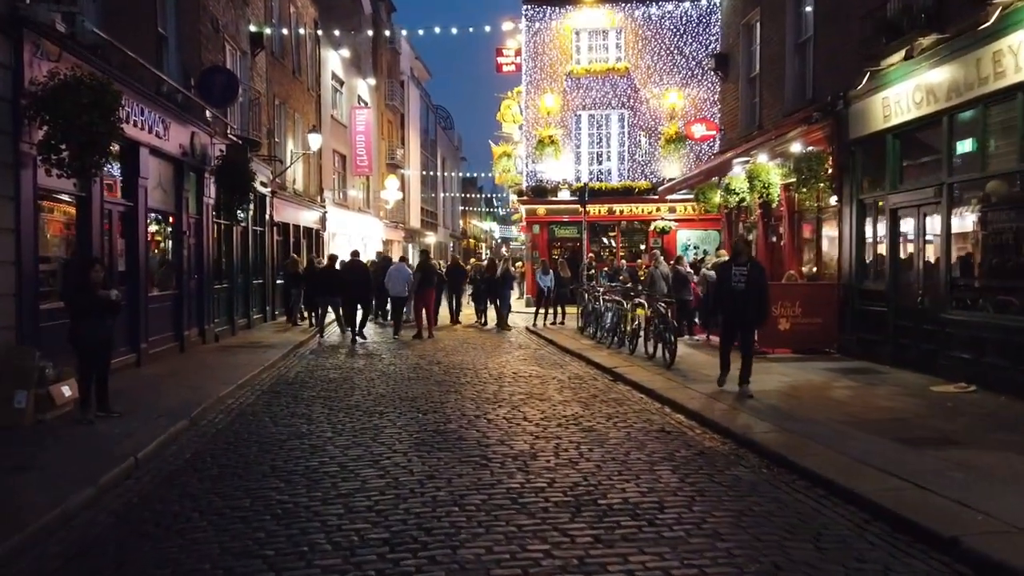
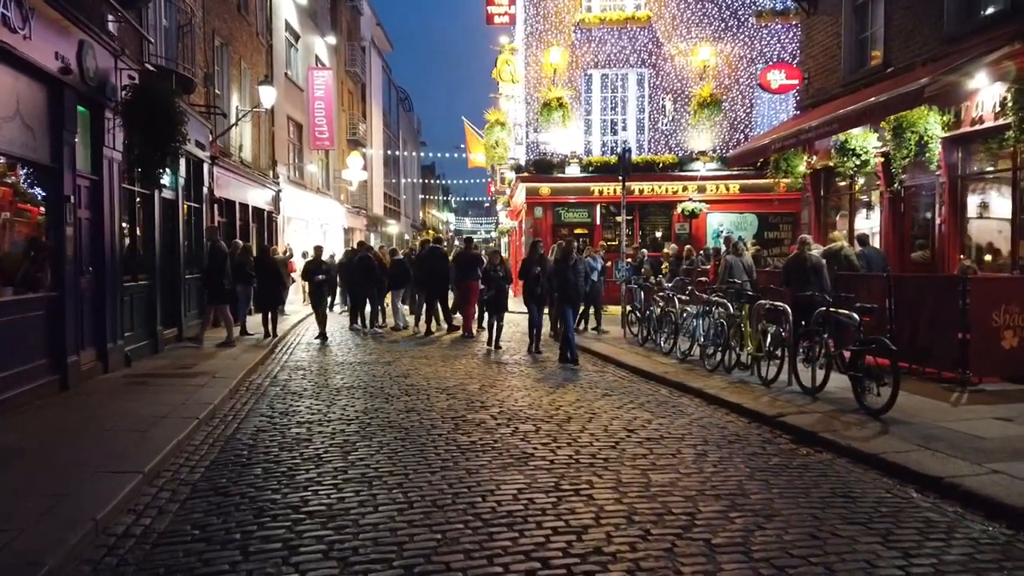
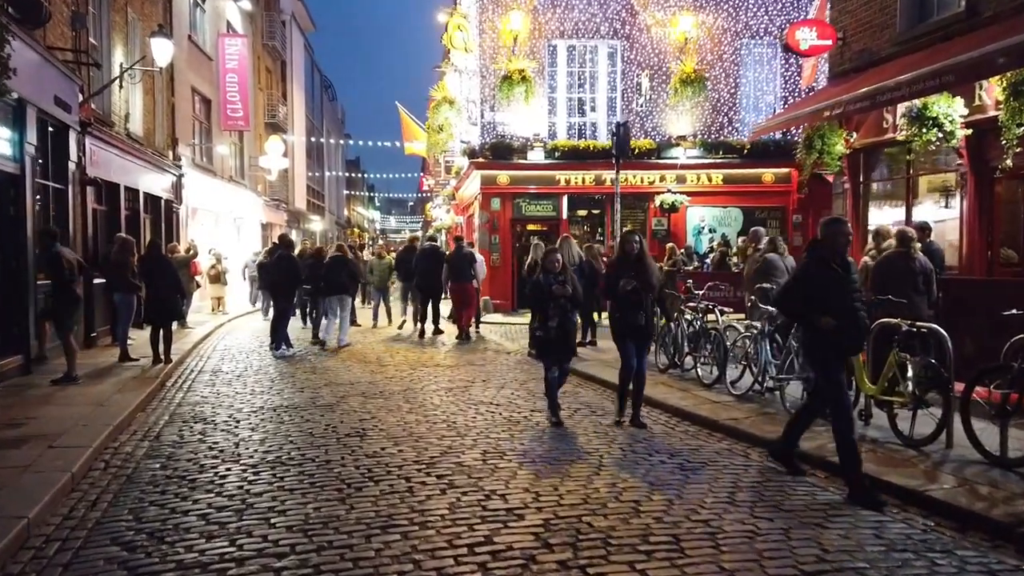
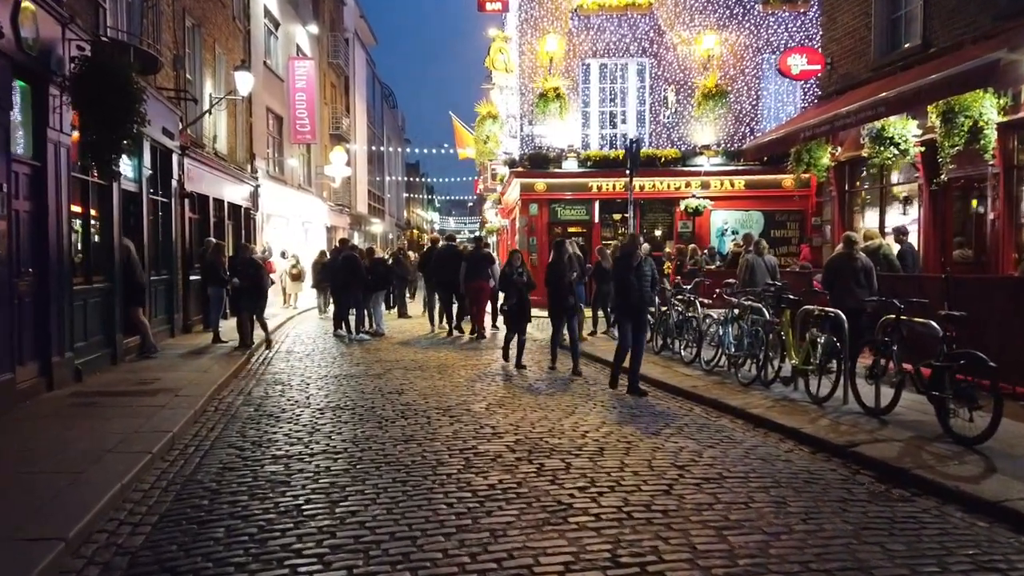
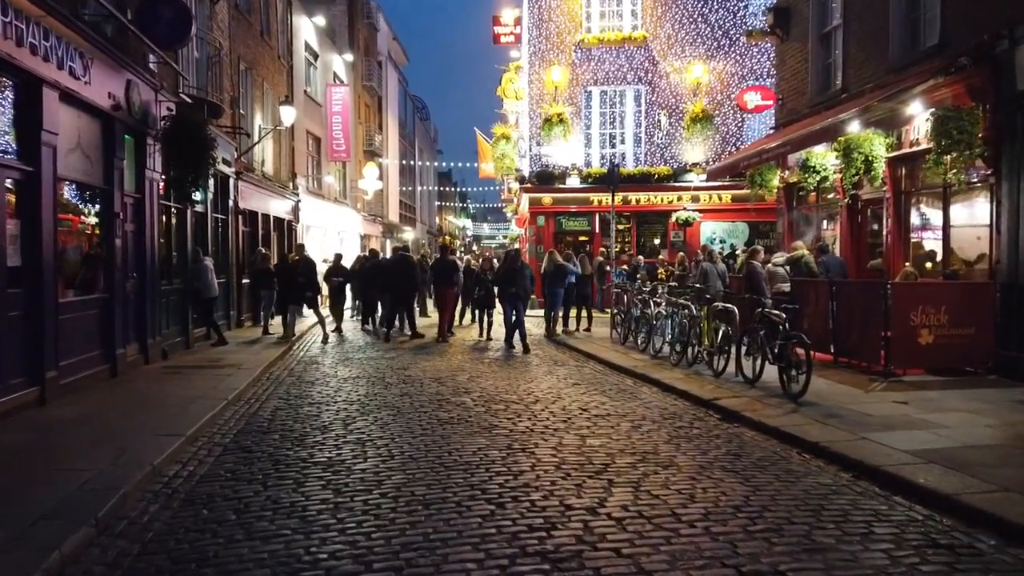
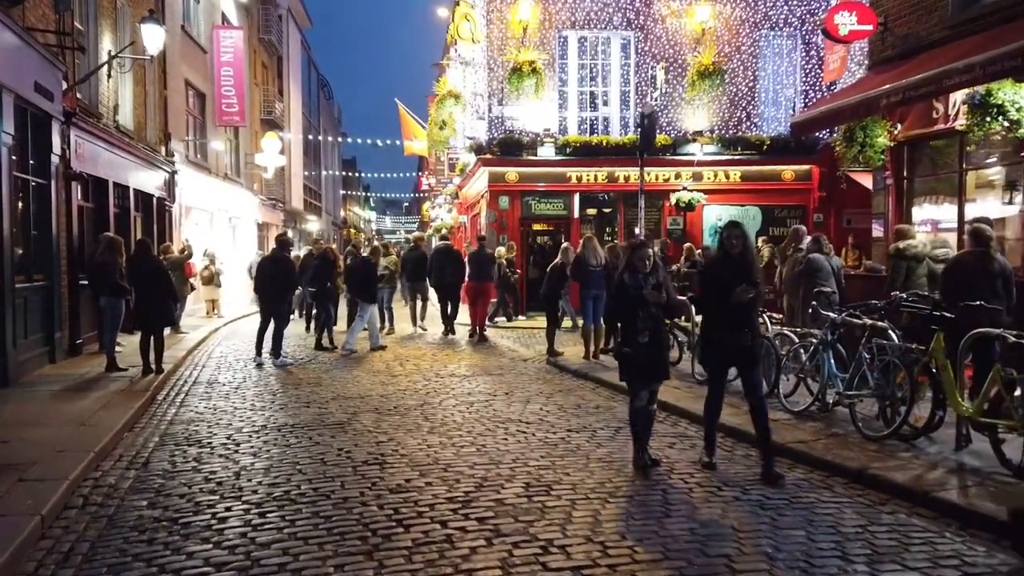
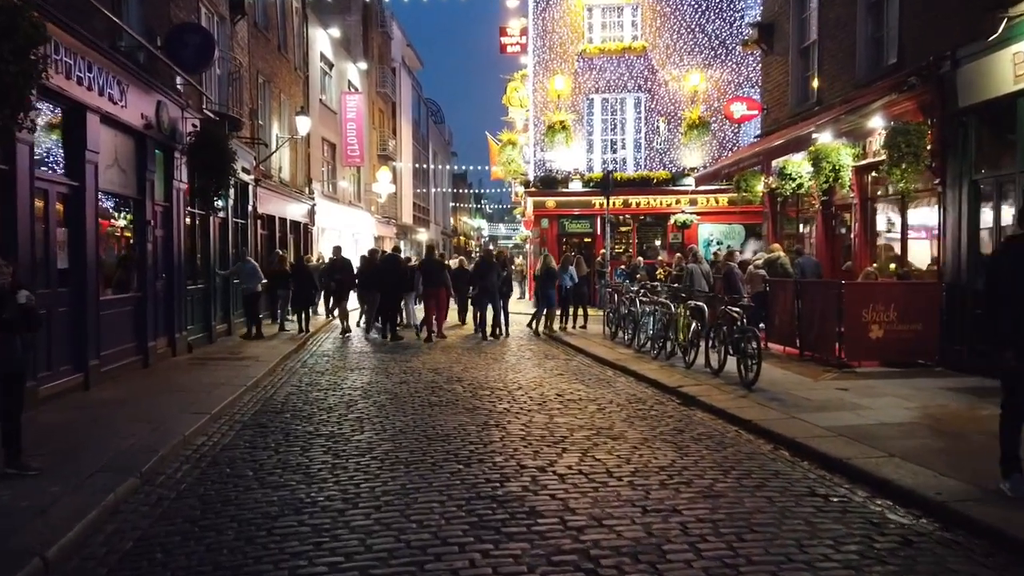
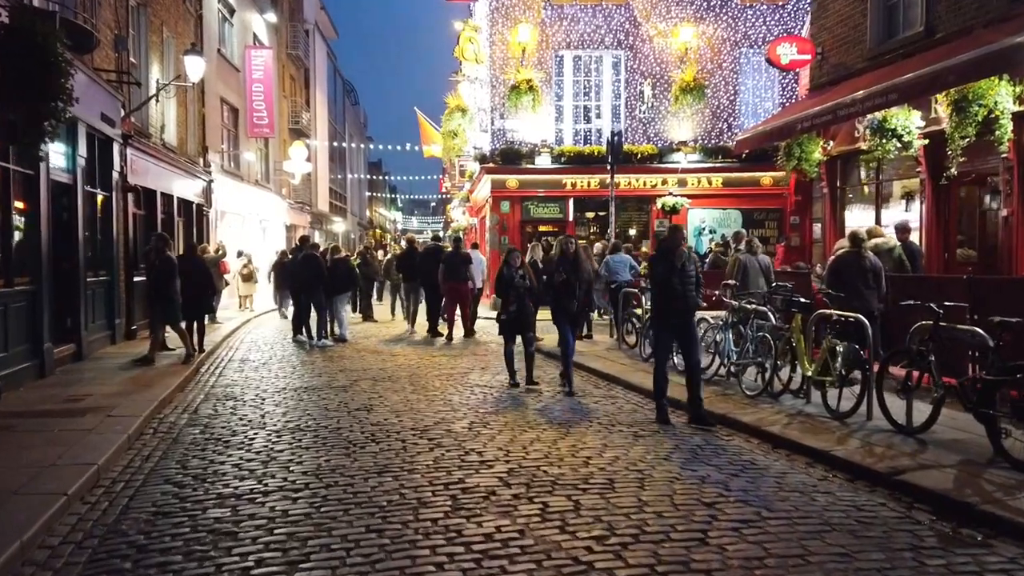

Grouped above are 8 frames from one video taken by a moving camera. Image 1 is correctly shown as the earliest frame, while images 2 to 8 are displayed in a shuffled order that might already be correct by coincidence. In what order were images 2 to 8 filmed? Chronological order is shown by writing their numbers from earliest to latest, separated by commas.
7, 5, 2, 4, 8, 3, 6
